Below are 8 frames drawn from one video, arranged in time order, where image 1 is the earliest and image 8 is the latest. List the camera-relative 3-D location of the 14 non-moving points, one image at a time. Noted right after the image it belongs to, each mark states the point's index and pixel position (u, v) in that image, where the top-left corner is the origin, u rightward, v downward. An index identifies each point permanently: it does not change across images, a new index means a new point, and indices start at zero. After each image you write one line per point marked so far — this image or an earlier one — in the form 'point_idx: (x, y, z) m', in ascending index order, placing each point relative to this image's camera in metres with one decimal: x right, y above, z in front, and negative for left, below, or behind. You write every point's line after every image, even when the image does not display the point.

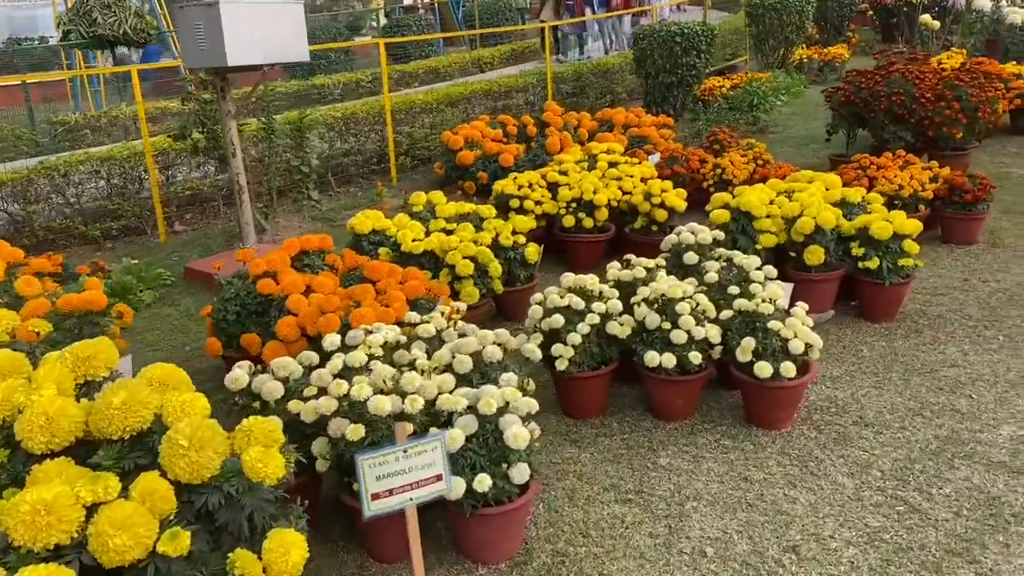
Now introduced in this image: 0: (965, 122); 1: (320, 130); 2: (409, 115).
0: (+3.3, +1.2, +6.4) m
1: (-1.7, +1.4, +7.8) m
2: (-1.0, +1.7, +8.5) m
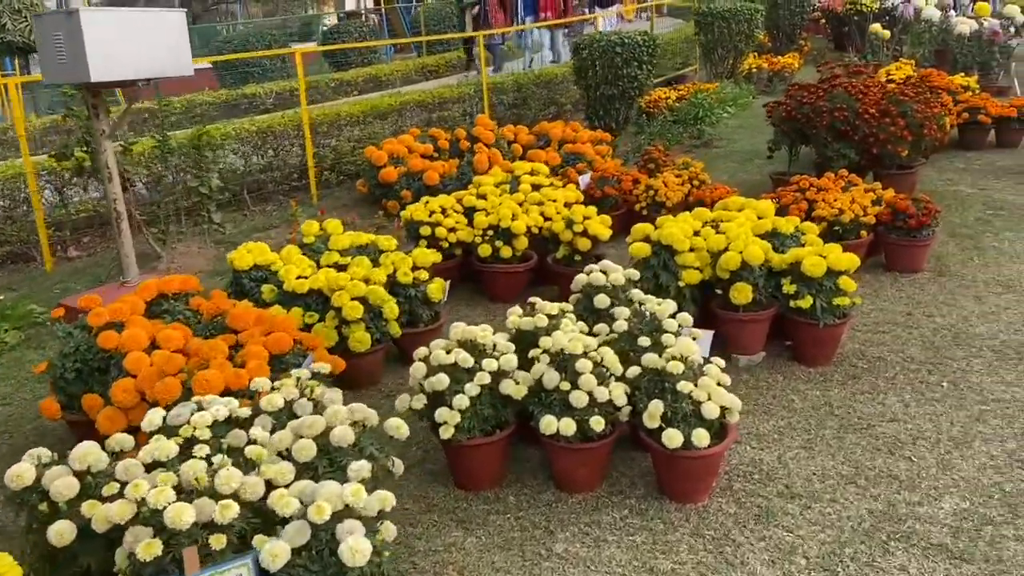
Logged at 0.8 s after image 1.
0: (+2.8, +1.0, +6.1) m
1: (-2.3, +1.2, +7.3) m
2: (-1.7, +1.5, +8.1) m
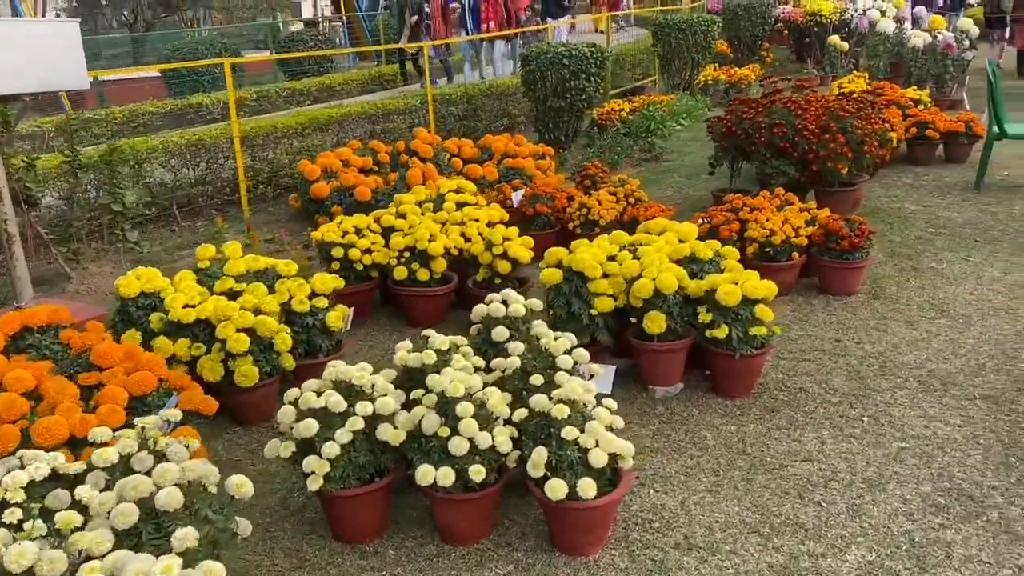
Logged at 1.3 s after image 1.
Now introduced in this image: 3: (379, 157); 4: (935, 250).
0: (+2.3, +0.9, +6.0) m
1: (-2.8, +1.0, +7.0) m
2: (-2.2, +1.3, +7.8) m
3: (-1.1, +1.1, +7.1) m
4: (+2.7, +0.2, +5.6) m
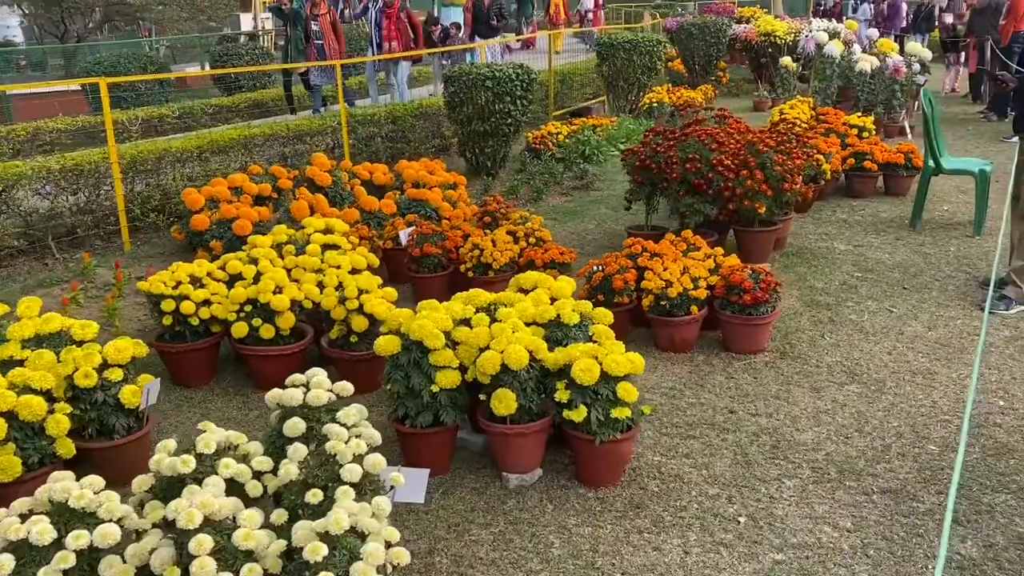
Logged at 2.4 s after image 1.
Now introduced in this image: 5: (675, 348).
0: (+1.6, +0.6, +5.5) m
1: (-3.5, +0.8, +6.4) m
2: (-2.9, +1.0, +7.2) m
3: (-1.8, +0.8, +6.5) m
4: (+2.0, -0.1, +5.1) m
5: (+0.8, -0.3, +4.4) m
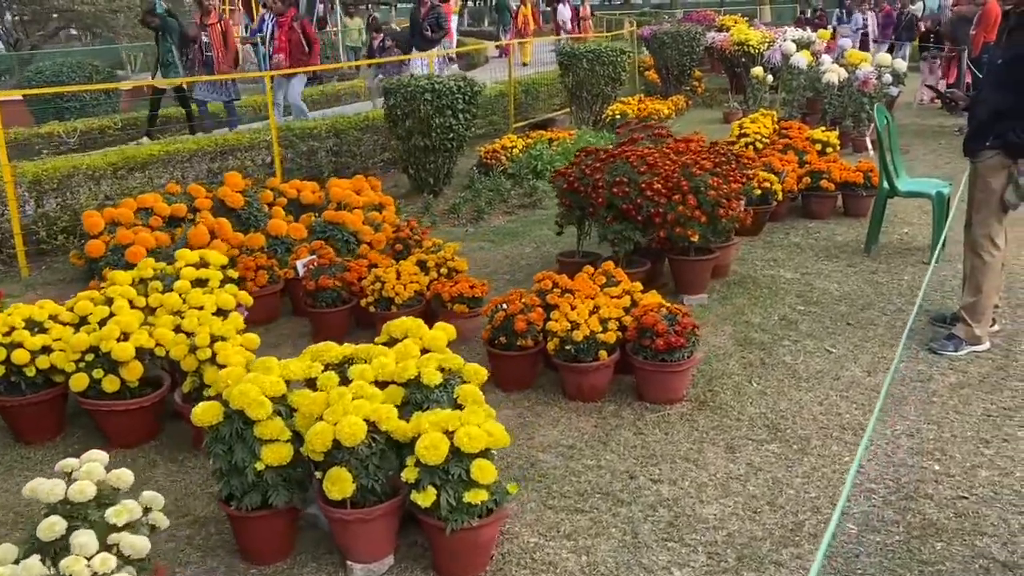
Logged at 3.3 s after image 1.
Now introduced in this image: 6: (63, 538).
0: (+1.1, +0.4, +5.1) m
1: (-4.1, +0.6, +5.9) m
2: (-3.4, +0.8, +6.8) m
3: (-2.3, +0.6, +6.0) m
4: (+1.5, -0.3, +4.7) m
5: (+0.3, -0.5, +4.0) m
6: (-1.1, -0.6, +2.1) m
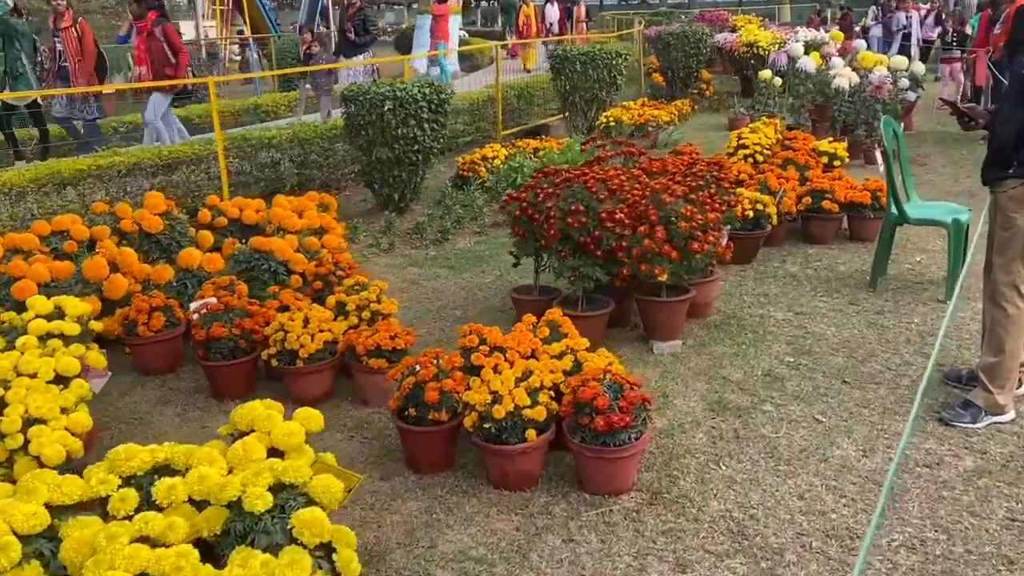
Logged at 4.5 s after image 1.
0: (+0.8, +0.1, +4.3) m
1: (-4.3, +0.3, +5.3) m
2: (-3.7, +0.6, +6.1) m
3: (-2.6, +0.3, +5.4) m
4: (+1.2, -0.5, +3.9) m
5: (0.0, -0.7, +3.2) m
6: (-1.5, -0.8, +1.4) m
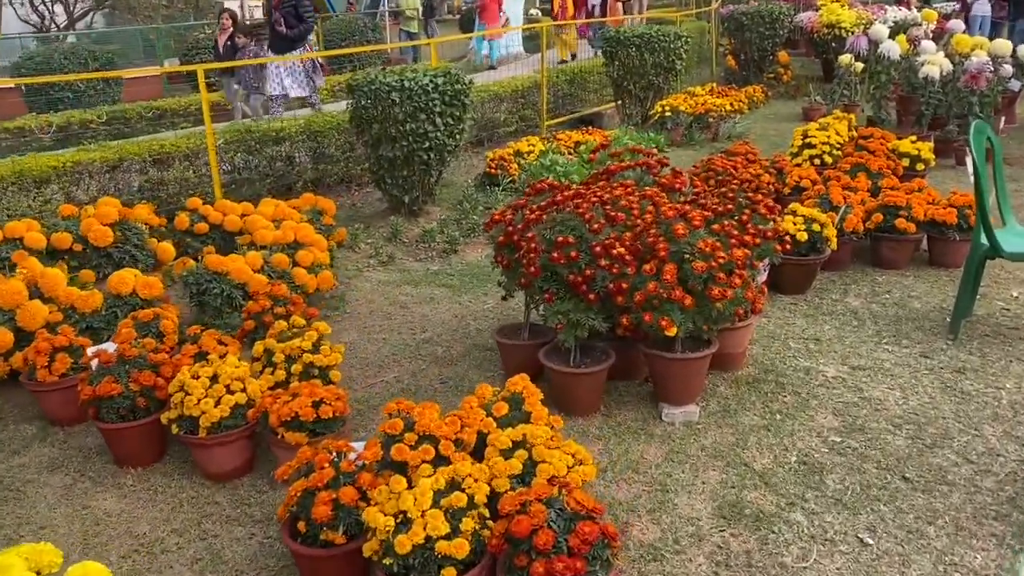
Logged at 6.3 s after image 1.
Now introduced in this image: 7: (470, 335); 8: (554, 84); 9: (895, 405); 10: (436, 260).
0: (+0.7, -0.1, +3.4) m
1: (-4.3, +0.3, +4.8) m
2: (-3.6, +0.5, +5.5) m
3: (-2.6, +0.2, +4.7) m
4: (+1.0, -0.7, +3.0) m
5: (-0.2, -0.9, +2.4) m
6: (-1.9, -1.1, +0.7) m
7: (-0.2, -0.2, +4.6) m
8: (+0.5, +2.5, +10.5) m
9: (+1.6, -0.5, +3.7) m
10: (-0.5, +0.2, +6.0) m
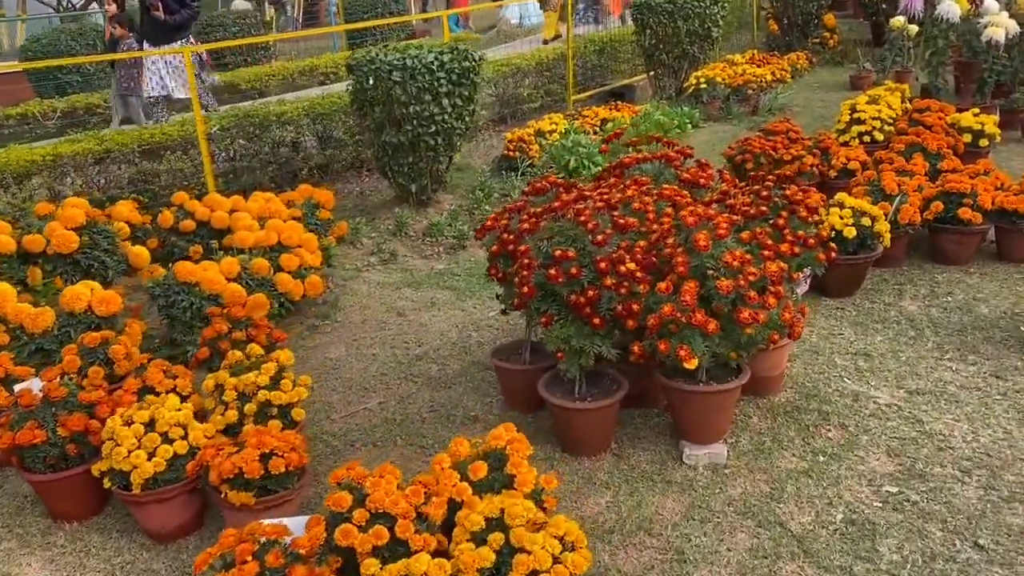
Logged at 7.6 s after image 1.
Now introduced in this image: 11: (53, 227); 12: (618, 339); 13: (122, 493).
0: (+0.7, -0.1, +2.8) m
1: (-4.3, +0.2, +4.5) m
2: (-3.6, +0.5, +5.2) m
3: (-2.6, +0.2, +4.3) m
4: (+1.0, -0.8, +2.4) m
5: (-0.3, -1.1, +1.9) m
6: (-2.0, -1.2, +0.3) m
7: (-0.2, -0.3, +4.1) m
8: (+0.8, +2.6, +9.9) m
9: (+1.6, -0.5, +3.1) m
10: (-0.4, +0.2, +5.5) m
11: (-2.3, +0.3, +4.4) m
12: (+0.4, -0.2, +3.0) m
13: (-1.2, -0.6, +2.7) m
